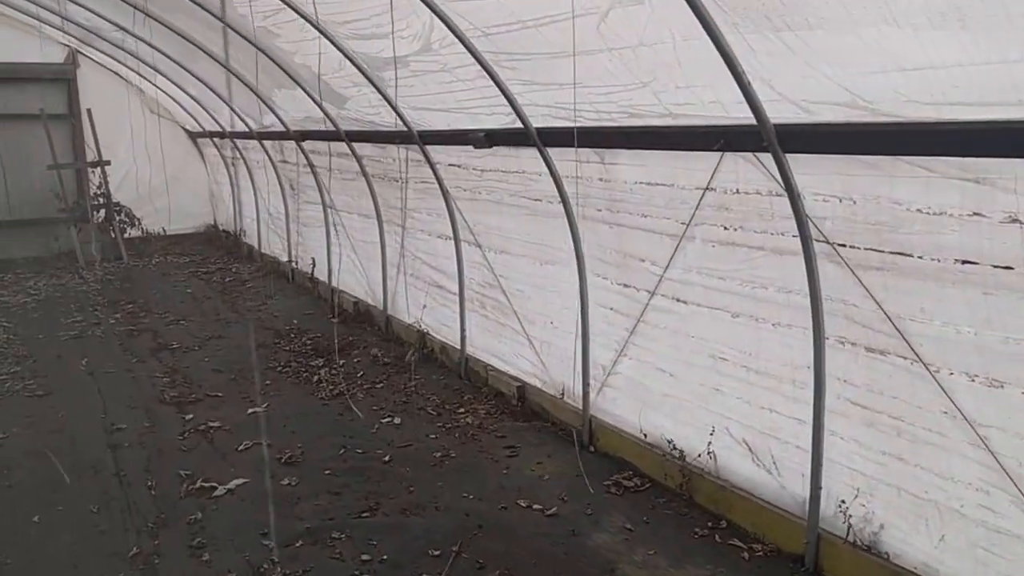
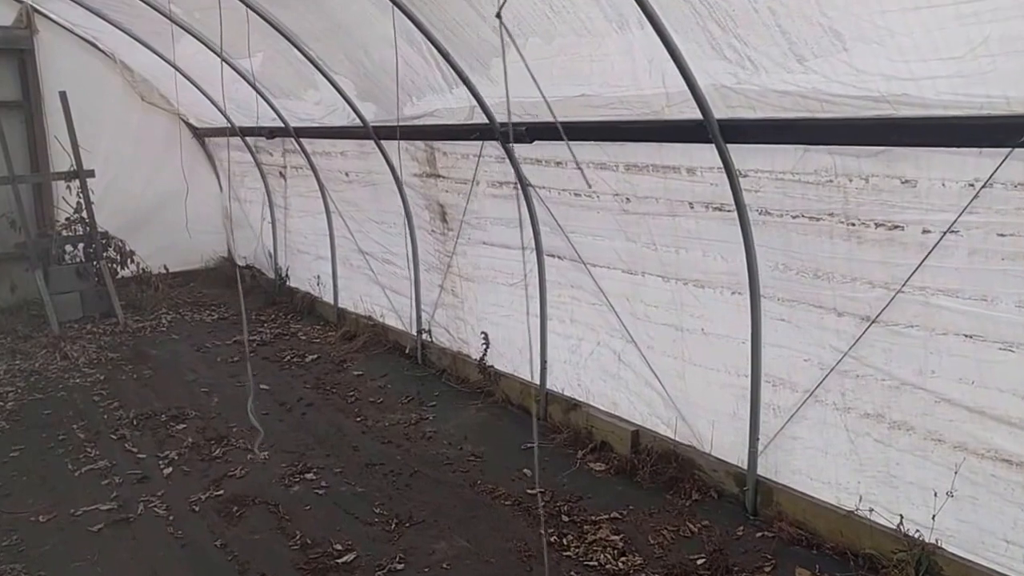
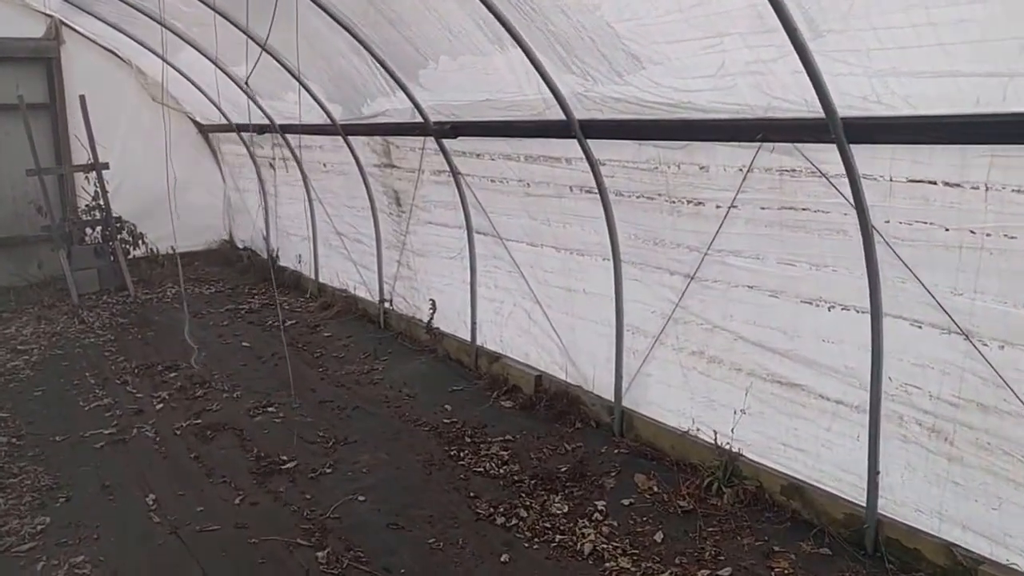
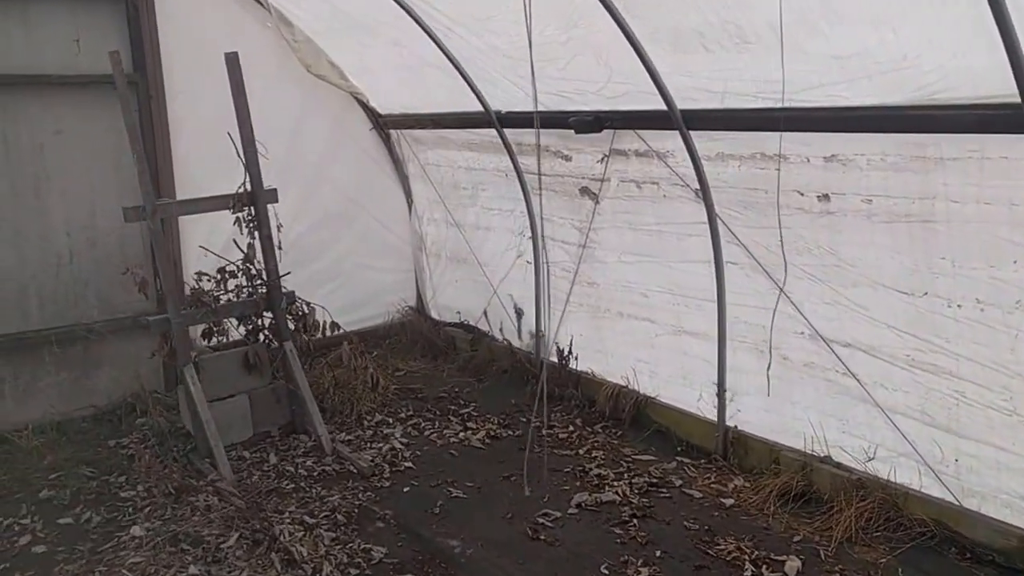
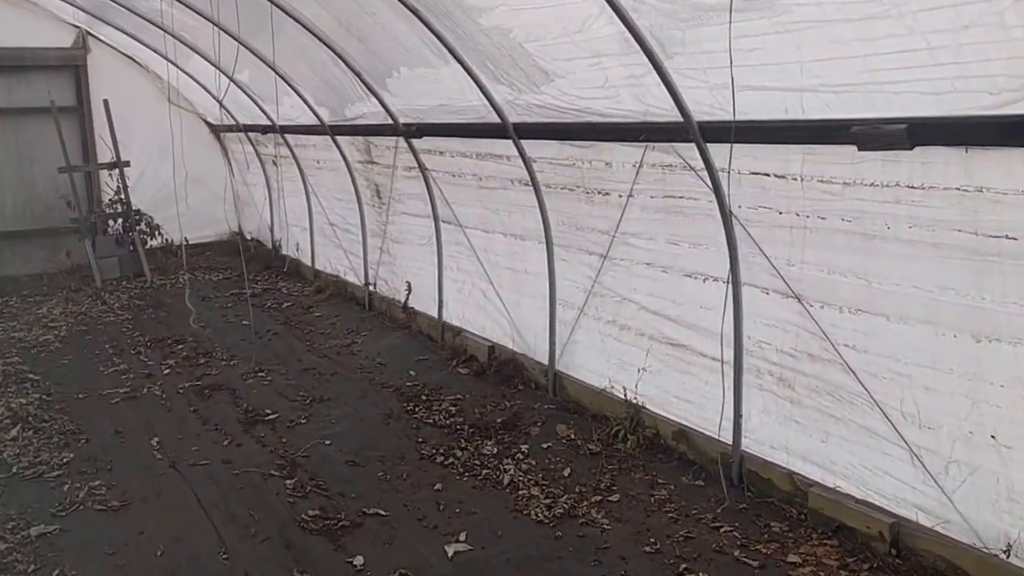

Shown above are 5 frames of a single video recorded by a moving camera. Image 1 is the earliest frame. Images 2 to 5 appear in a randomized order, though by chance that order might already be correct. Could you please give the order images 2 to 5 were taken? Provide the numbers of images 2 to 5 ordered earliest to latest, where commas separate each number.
5, 3, 2, 4
